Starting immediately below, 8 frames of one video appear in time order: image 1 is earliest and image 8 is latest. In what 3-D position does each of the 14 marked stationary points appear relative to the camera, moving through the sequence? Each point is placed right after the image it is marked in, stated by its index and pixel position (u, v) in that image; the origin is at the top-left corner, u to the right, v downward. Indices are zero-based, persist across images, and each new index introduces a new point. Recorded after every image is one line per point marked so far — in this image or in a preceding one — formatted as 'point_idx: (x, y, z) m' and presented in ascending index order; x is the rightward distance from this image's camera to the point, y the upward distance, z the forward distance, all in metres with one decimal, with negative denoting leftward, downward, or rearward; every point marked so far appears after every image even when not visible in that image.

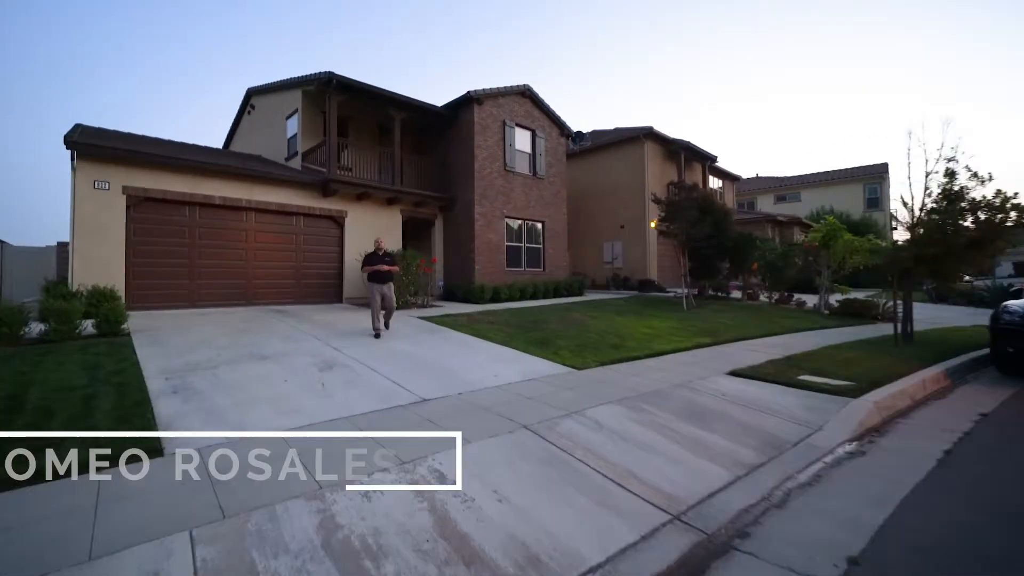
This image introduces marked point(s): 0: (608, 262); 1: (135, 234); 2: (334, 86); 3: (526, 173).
0: (+3.9, +1.1, +19.0) m
1: (-8.3, +1.2, +10.4) m
2: (-4.7, +5.3, +12.5) m
3: (+0.5, +3.9, +16.1) m
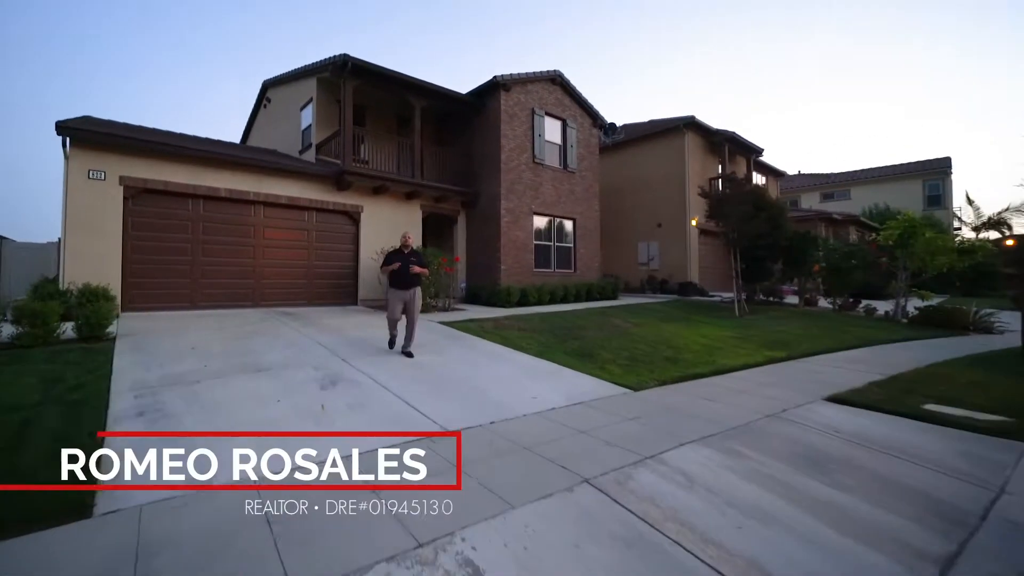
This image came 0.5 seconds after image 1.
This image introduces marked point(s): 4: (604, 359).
0: (+4.9, +0.9, +17.6) m
1: (-7.6, +1.2, +9.6) m
2: (-3.9, +5.2, +11.5) m
3: (+1.4, +3.8, +14.8) m
4: (+1.3, -1.1, +7.3) m
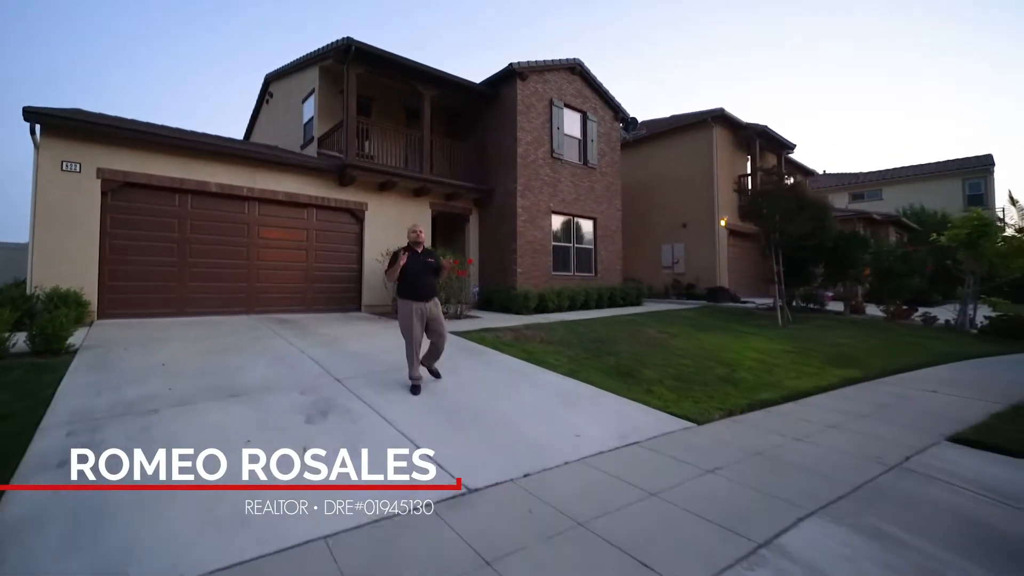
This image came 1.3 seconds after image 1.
0: (+5.4, +0.8, +16.4) m
1: (-7.2, +1.1, +8.6) m
2: (-3.5, +5.1, +10.5) m
3: (+1.8, +3.7, +13.8) m
4: (+1.7, -1.1, +6.2) m
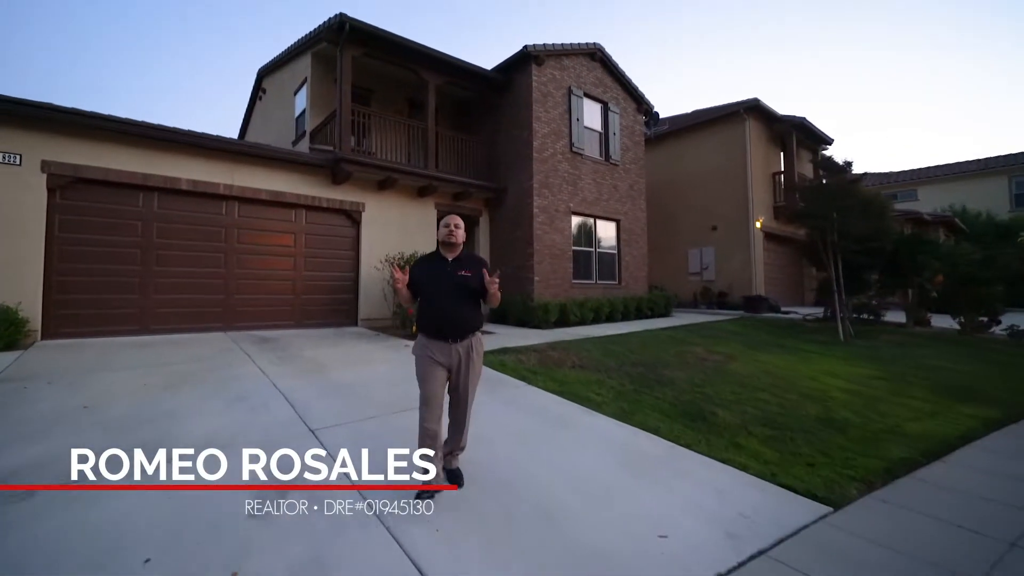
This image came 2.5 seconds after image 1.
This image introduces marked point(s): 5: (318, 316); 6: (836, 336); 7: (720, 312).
0: (+5.8, +0.5, +15.0) m
1: (-6.9, +0.9, +7.3) m
2: (-3.2, +4.9, +9.2) m
3: (+2.2, +3.4, +12.4) m
4: (+2.0, -1.3, +4.7) m
5: (-3.9, -0.6, +9.6) m
6: (+6.5, -1.0, +9.5) m
7: (+5.8, -0.7, +13.2) m
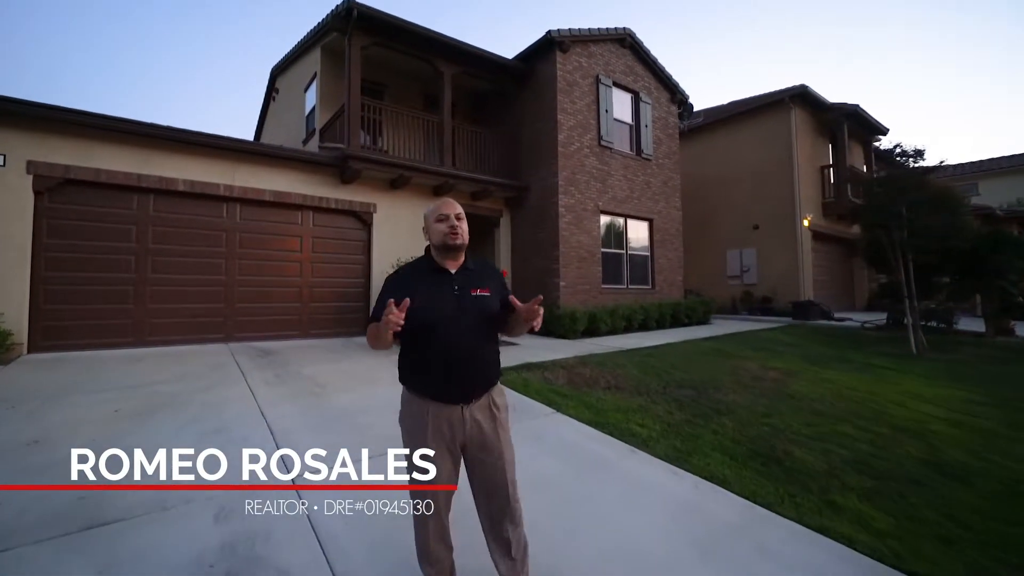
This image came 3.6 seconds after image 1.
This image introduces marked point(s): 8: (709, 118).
0: (+6.5, +0.4, +13.8) m
1: (-6.6, +0.8, +6.8) m
2: (-2.8, +4.8, +8.5) m
3: (+2.8, +3.3, +11.4) m
4: (+2.2, -1.4, +3.8) m
5: (-3.5, -0.7, +8.9) m
6: (+7.0, -1.1, +8.3) m
7: (+6.4, -0.8, +12.0) m
8: (+6.0, +5.2, +14.5) m
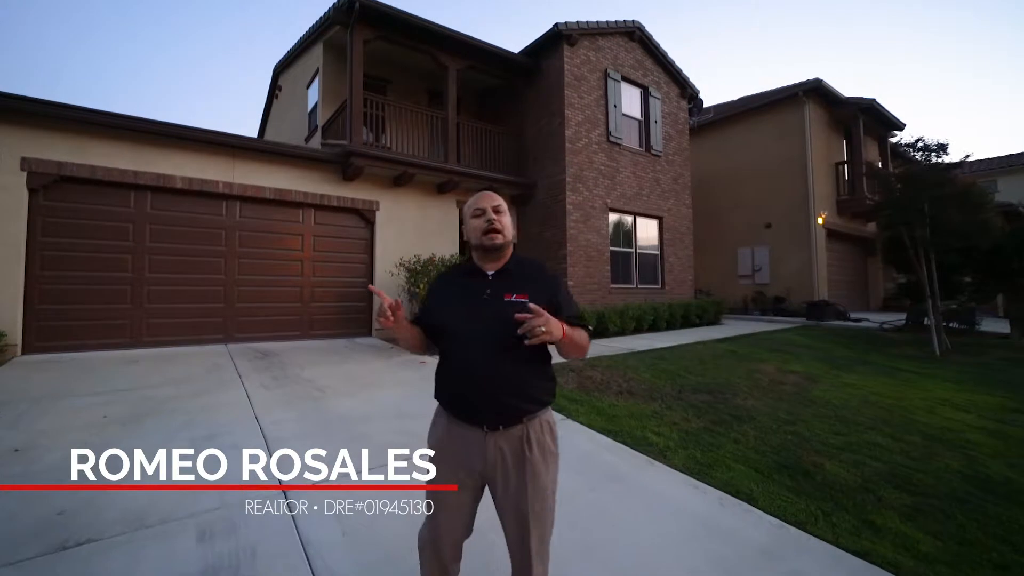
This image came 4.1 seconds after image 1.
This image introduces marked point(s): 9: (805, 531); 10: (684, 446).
0: (+6.7, +0.4, +13.5) m
1: (-6.5, +0.8, +6.6) m
2: (-2.7, +4.8, +8.3) m
3: (+2.9, +3.3, +11.2) m
4: (+2.3, -1.4, +3.5) m
5: (-3.4, -0.7, +8.7) m
6: (+7.1, -1.0, +8.0) m
7: (+6.5, -0.8, +11.7) m
8: (+6.2, +5.2, +14.2) m
9: (+1.7, -1.4, +2.8) m
10: (+1.4, -1.3, +3.9) m
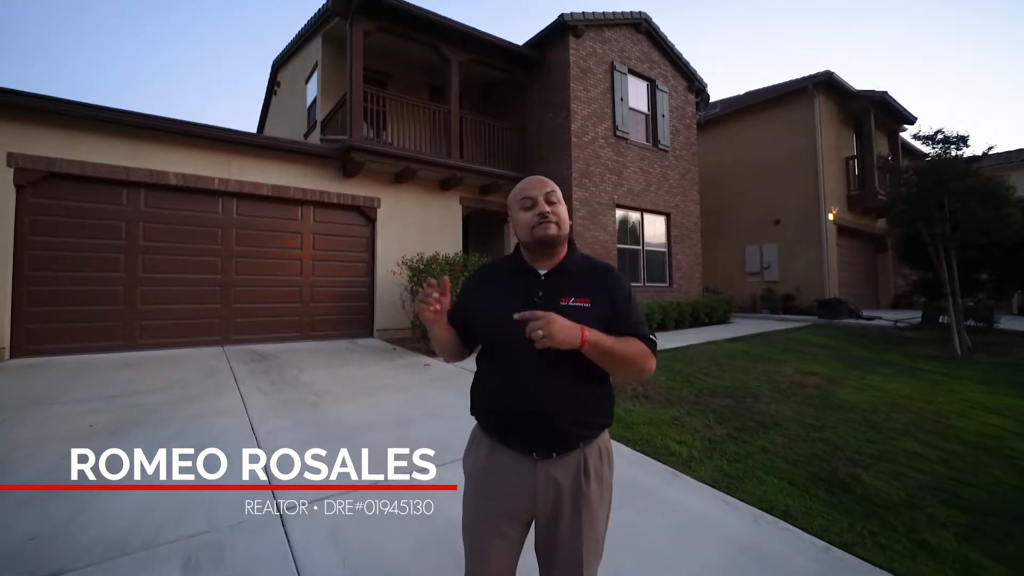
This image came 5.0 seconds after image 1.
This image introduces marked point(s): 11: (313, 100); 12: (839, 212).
0: (+6.8, +0.4, +13.2) m
1: (-6.4, +0.7, +6.3) m
2: (-2.6, +4.8, +8.0) m
3: (+3.0, +3.3, +10.9) m
4: (+2.4, -1.3, +3.2) m
5: (-3.3, -0.7, +8.4) m
6: (+7.2, -1.0, +7.8) m
7: (+6.6, -0.7, +11.5) m
8: (+6.3, +5.3, +13.9) m
9: (+1.8, -1.4, +2.6) m
10: (+1.5, -1.3, +3.6) m
11: (-4.5, +4.3, +10.7) m
12: (+8.5, +2.0, +12.4) m
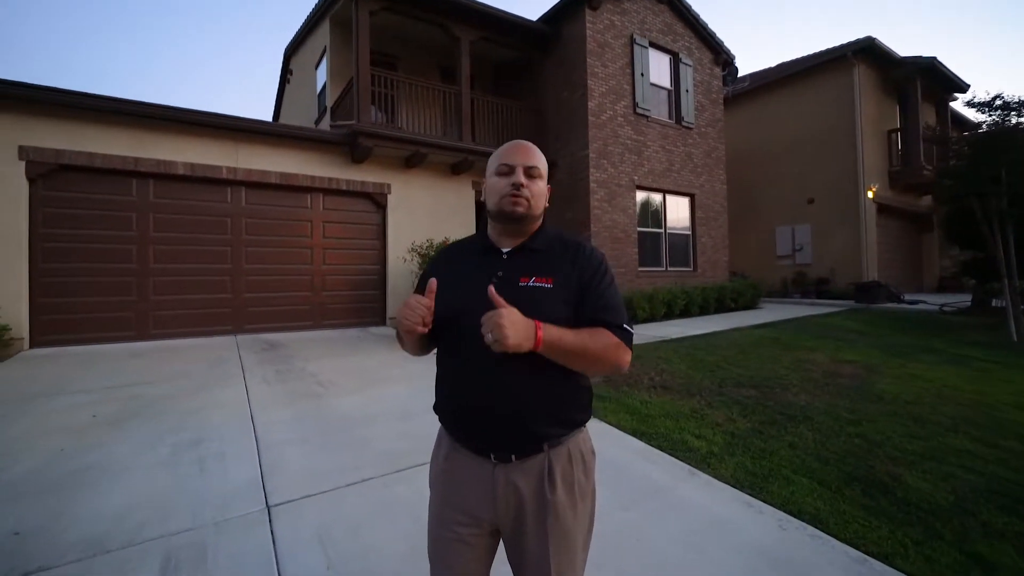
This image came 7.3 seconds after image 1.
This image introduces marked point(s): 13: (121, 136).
0: (+7.3, +0.9, +12.6) m
1: (-6.2, +0.9, +6.4) m
2: (-2.4, +5.0, +7.8) m
3: (+3.3, +3.7, +10.4) m
4: (+2.3, -1.2, +2.9) m
5: (-3.0, -0.5, +8.3) m
6: (+7.4, -0.7, +7.1) m
7: (+7.0, -0.3, +10.8) m
8: (+6.7, +5.7, +13.1) m
9: (+1.8, -1.3, +2.2) m
10: (+1.5, -1.1, +3.3) m
11: (-4.2, +4.5, +10.6) m
12: (+8.9, +2.4, +11.6) m
13: (-5.5, +2.2, +6.7) m
